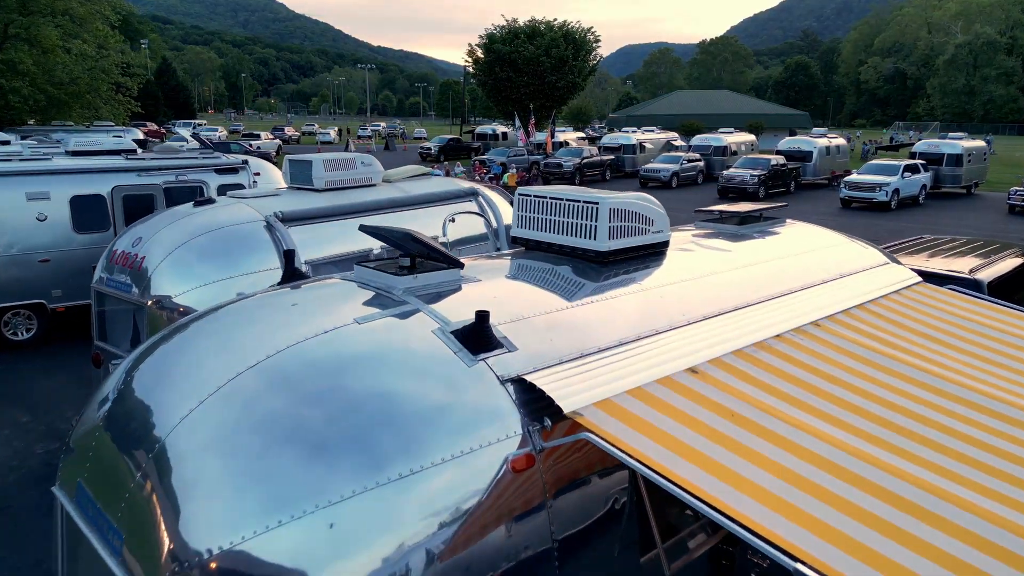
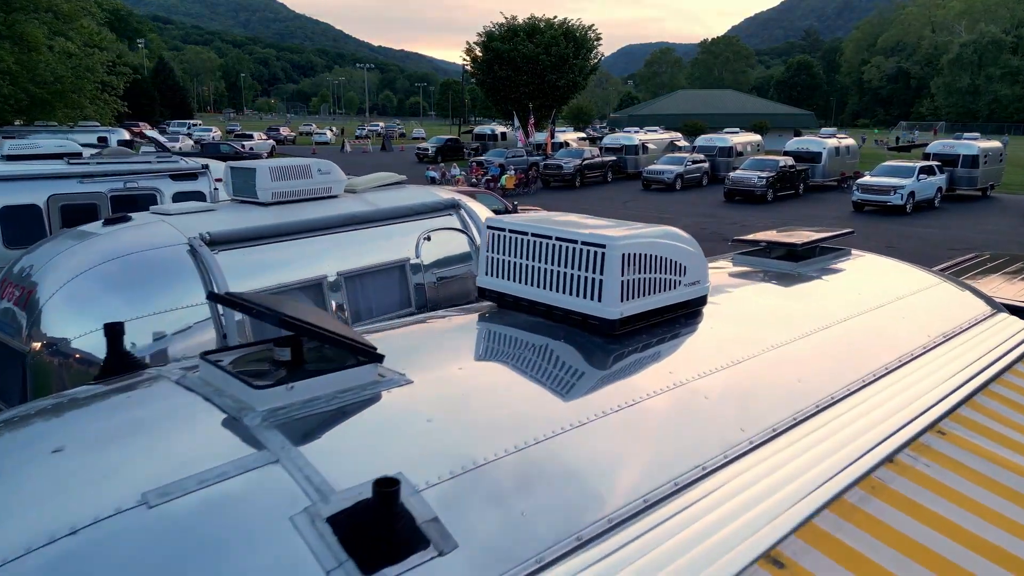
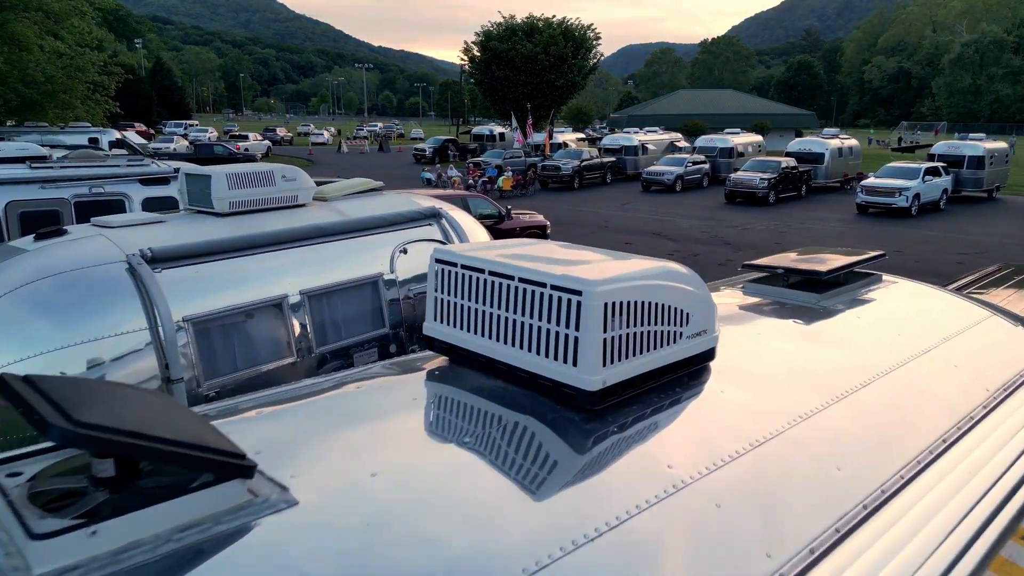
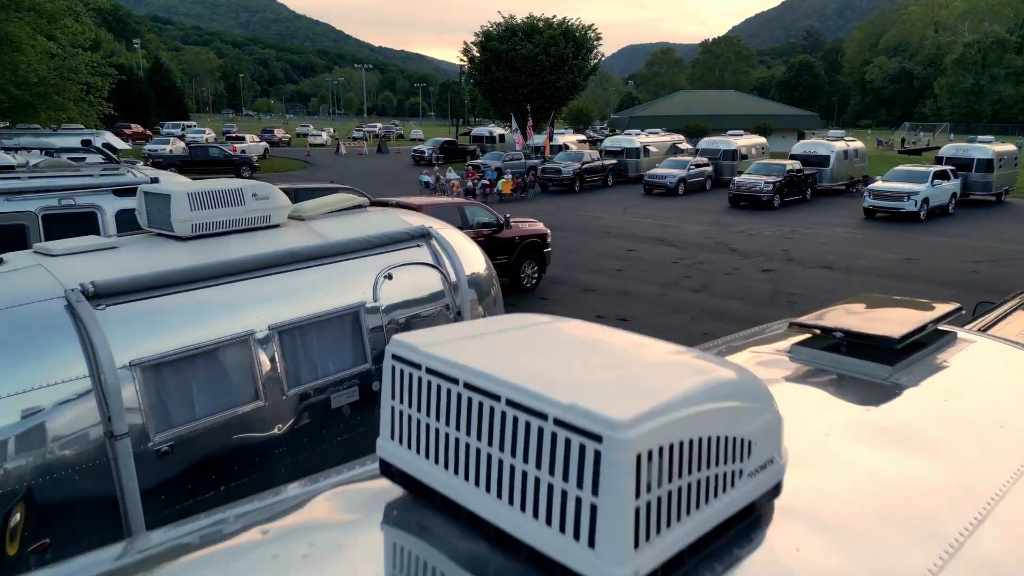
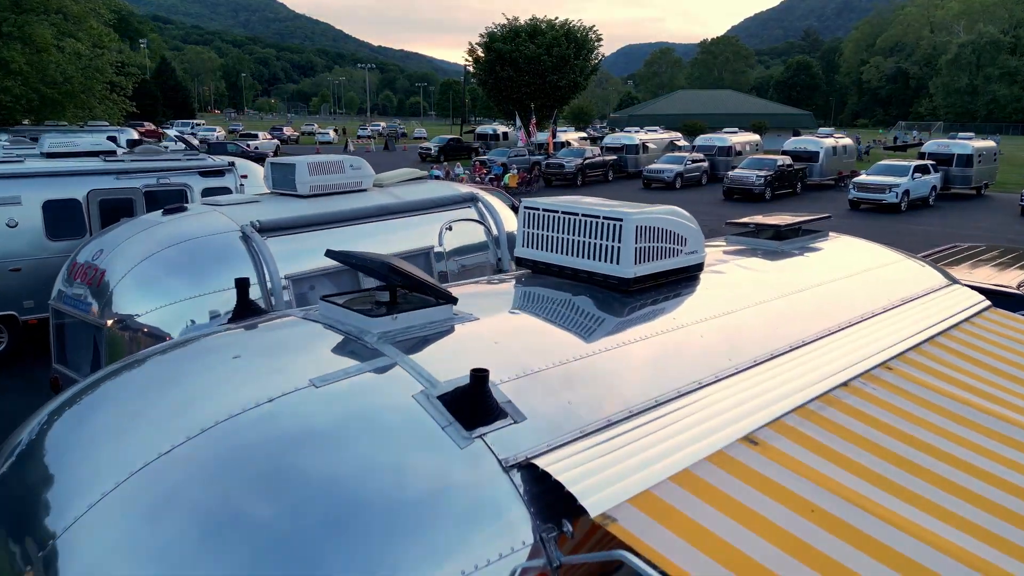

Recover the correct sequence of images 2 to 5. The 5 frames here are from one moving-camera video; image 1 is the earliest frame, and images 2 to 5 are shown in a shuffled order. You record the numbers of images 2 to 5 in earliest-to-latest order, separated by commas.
5, 2, 3, 4
